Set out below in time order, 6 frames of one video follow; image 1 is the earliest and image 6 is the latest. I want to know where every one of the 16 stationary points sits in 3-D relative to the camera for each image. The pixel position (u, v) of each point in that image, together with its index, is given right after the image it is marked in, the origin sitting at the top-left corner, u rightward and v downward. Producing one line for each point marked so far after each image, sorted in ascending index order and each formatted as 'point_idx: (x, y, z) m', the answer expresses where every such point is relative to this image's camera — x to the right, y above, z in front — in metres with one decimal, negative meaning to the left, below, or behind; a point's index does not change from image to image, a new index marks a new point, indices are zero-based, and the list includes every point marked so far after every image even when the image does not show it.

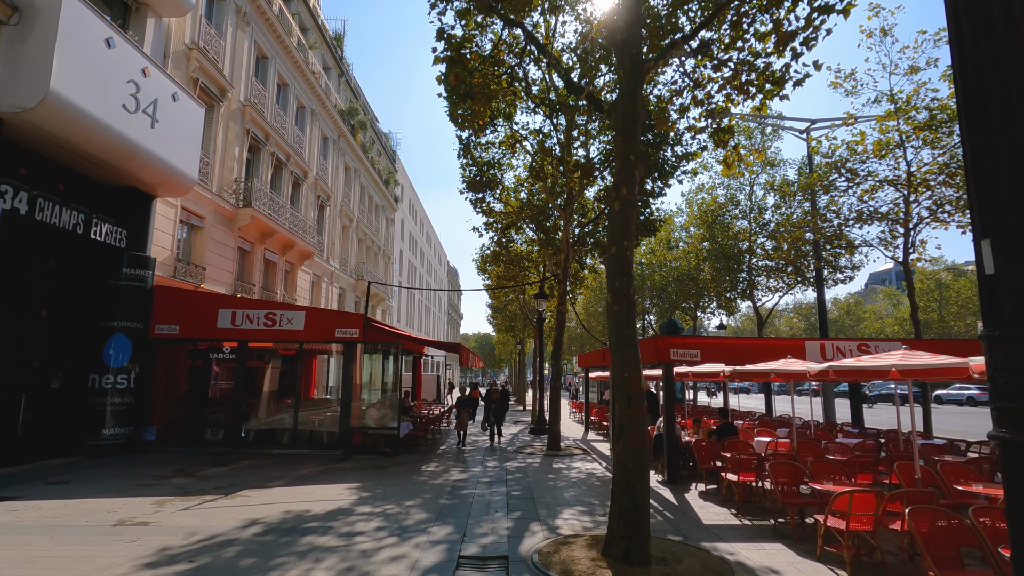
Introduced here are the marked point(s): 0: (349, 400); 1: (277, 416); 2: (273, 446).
0: (-4.1, -2.9, +13.5) m
1: (-6.0, -3.3, +13.7) m
2: (-6.1, -4.0, +13.5) m
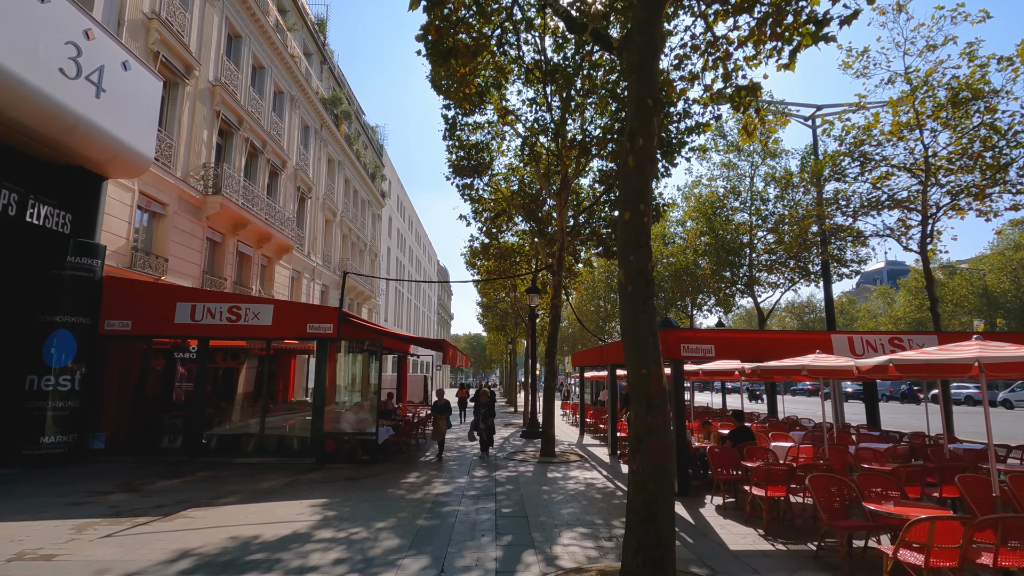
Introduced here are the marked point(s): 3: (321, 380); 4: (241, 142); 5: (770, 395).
0: (-4.4, -2.7, +12.2) m
1: (-6.3, -3.1, +12.4) m
2: (-6.3, -3.8, +12.2) m
3: (-4.4, -2.2, +12.2) m
4: (-9.9, +5.3, +19.4) m
5: (+9.4, -3.9, +19.4) m
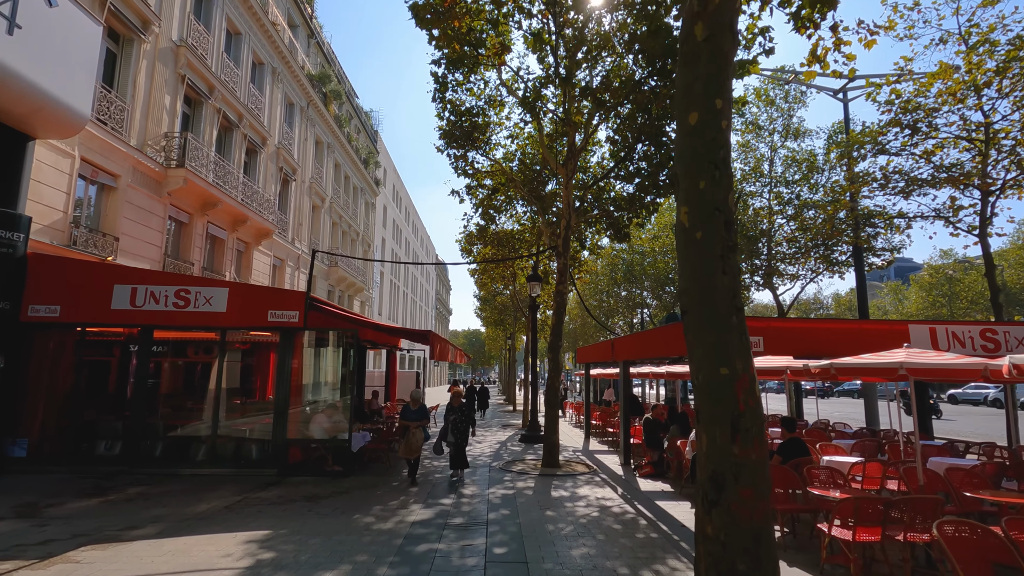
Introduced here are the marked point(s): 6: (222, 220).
0: (-4.4, -2.3, +10.4) m
1: (-6.3, -2.7, +10.5) m
2: (-6.3, -3.4, +10.3) m
3: (-4.4, -1.8, +10.4) m
4: (-9.9, +5.7, +17.5) m
5: (+9.4, -3.6, +17.6) m
6: (-10.0, +2.4, +18.5) m
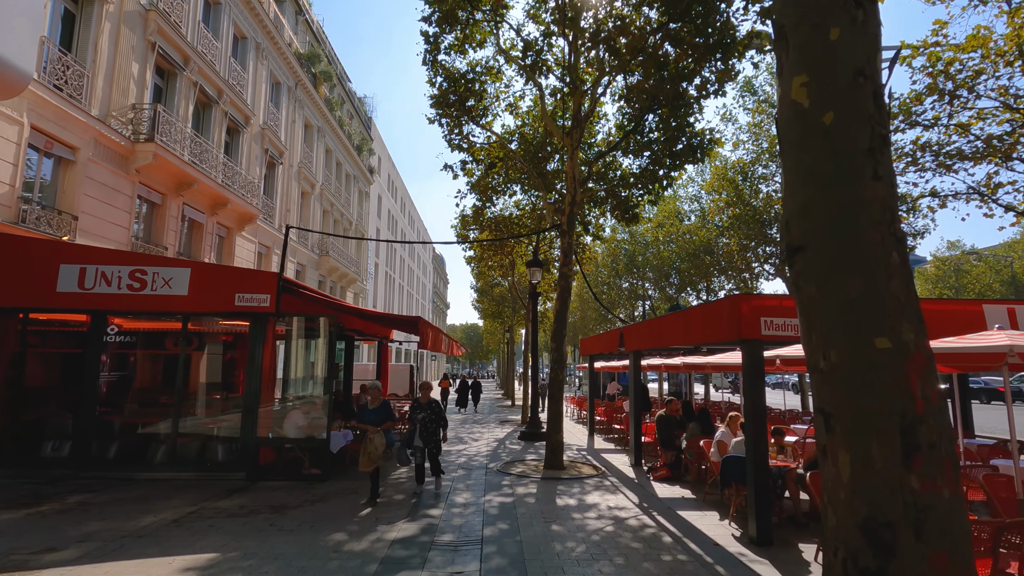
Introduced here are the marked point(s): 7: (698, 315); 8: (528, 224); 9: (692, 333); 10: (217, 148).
0: (-4.4, -1.9, +9.2) m
1: (-6.3, -2.4, +9.4) m
2: (-6.3, -3.1, +9.2) m
3: (-4.5, -1.5, +9.2) m
4: (-9.9, +6.1, +16.3) m
5: (+9.3, -3.2, +16.5) m
6: (-10.1, +2.8, +17.2) m
7: (+2.5, -0.4, +7.2) m
8: (+0.6, +2.1, +17.5) m
9: (+2.5, -0.6, +7.4) m
10: (-10.0, +4.7, +18.0) m
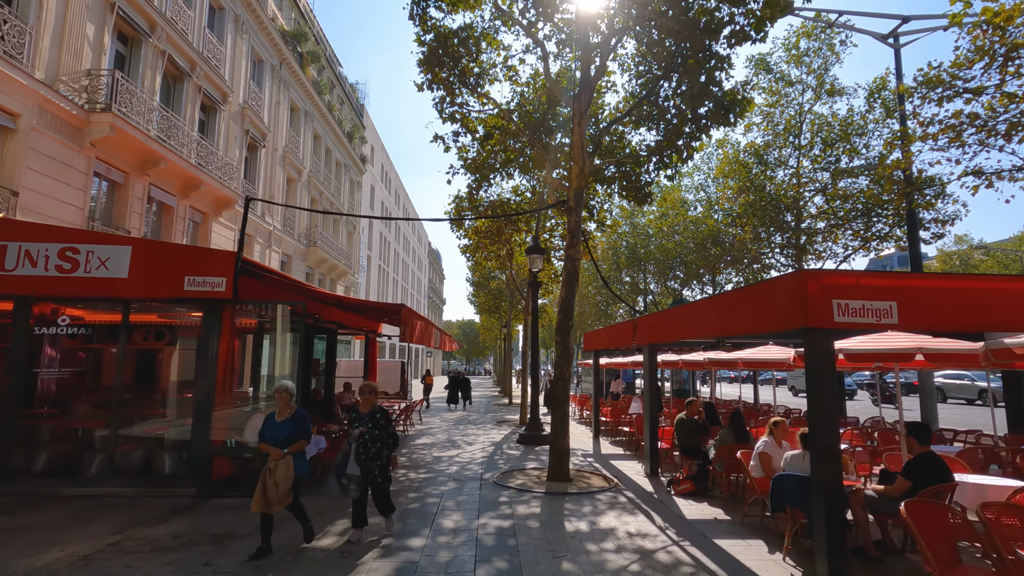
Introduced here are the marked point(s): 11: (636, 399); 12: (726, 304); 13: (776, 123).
0: (-4.5, -1.7, +7.8) m
1: (-6.4, -2.1, +8.0) m
2: (-6.4, -2.8, +7.8) m
3: (-4.5, -1.2, +7.9) m
4: (-9.9, +6.5, +14.8) m
5: (+9.3, -2.9, +15.2) m
6: (-10.1, +3.1, +15.8) m
7: (+2.5, -0.1, +5.8) m
8: (+0.5, +2.4, +16.2) m
9: (+2.5, -0.4, +6.1) m
10: (-10.0, +5.1, +16.6) m
11: (+3.3, -2.9, +13.9) m
12: (+2.5, -0.2, +6.4) m
13: (+9.8, +6.1, +19.8) m
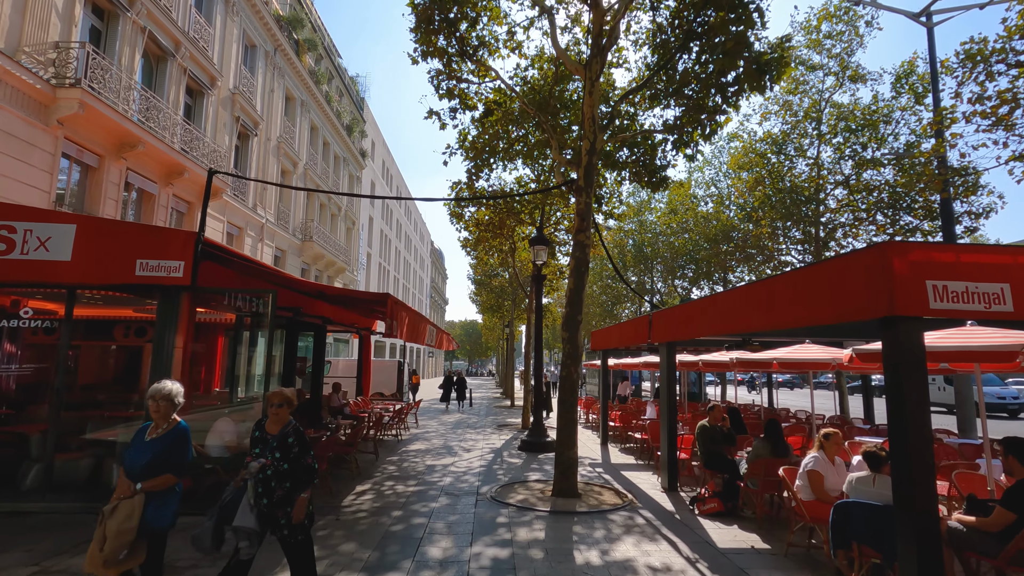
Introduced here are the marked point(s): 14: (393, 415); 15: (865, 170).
0: (-4.4, -1.5, +6.8) m
1: (-6.3, -1.9, +7.0) m
2: (-6.4, -2.6, +6.8) m
3: (-4.5, -1.0, +6.9) m
4: (-9.9, +6.7, +13.9) m
5: (+9.3, -2.8, +14.1) m
6: (-10.0, +3.3, +14.8) m
7: (+2.5, 0.0, +4.8) m
8: (+0.6, +2.6, +15.1) m
9: (+2.5, -0.3, +5.0) m
10: (-9.9, +5.3, +15.6) m
11: (+3.3, -2.8, +12.9) m
12: (+2.6, 0.0, +5.3) m
13: (+9.9, +6.2, +18.7) m
14: (-2.9, -3.1, +12.9) m
15: (+11.2, +3.8, +17.0) m
